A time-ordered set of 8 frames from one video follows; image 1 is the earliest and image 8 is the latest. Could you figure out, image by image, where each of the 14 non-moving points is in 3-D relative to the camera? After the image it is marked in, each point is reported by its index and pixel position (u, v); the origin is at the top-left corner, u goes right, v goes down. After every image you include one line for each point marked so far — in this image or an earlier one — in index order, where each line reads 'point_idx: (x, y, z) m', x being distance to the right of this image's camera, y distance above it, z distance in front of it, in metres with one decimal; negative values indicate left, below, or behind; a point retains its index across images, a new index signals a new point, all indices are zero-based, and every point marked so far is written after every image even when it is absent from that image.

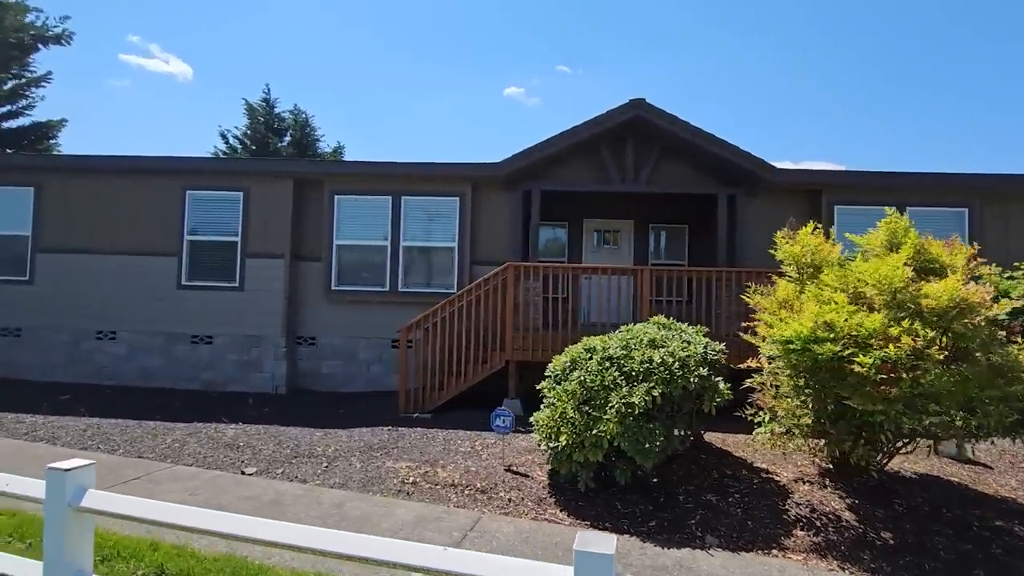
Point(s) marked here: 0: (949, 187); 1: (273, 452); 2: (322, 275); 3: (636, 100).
0: (+8.1, +1.9, +9.6) m
1: (-3.0, -2.1, +6.7) m
2: (-3.8, +0.2, +10.4) m
3: (+2.3, +3.4, +9.5) m
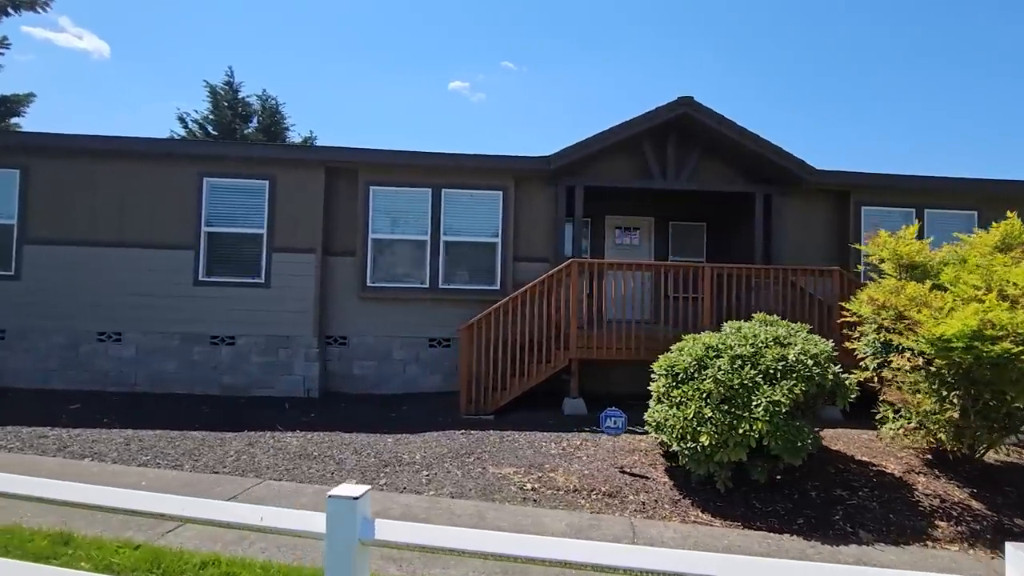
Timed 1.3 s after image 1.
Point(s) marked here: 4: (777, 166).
0: (+9.0, +1.9, +10.3) m
1: (-1.8, -2.1, +6.2) m
2: (-2.9, +0.3, +9.8) m
3: (+3.2, +3.5, +9.6) m
4: (+5.2, +2.3, +9.9) m
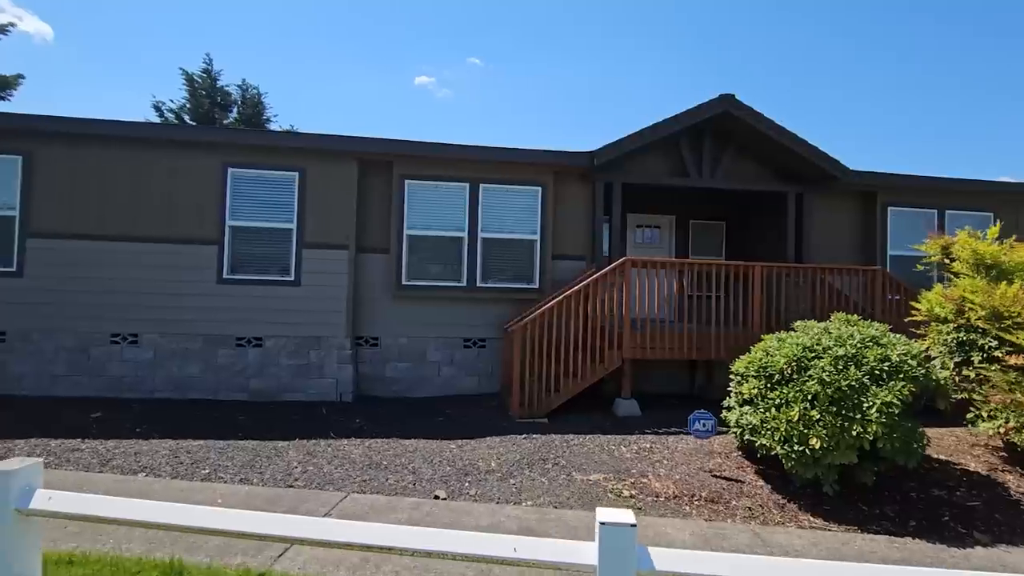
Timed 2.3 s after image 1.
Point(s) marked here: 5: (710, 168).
0: (+9.7, +2.0, +10.7) m
1: (-0.8, -2.1, +5.9) m
2: (-2.2, +0.3, +9.4) m
3: (+3.9, +3.5, +9.5) m
4: (+5.9, +2.3, +10.0) m
5: (+3.9, +2.4, +10.2) m
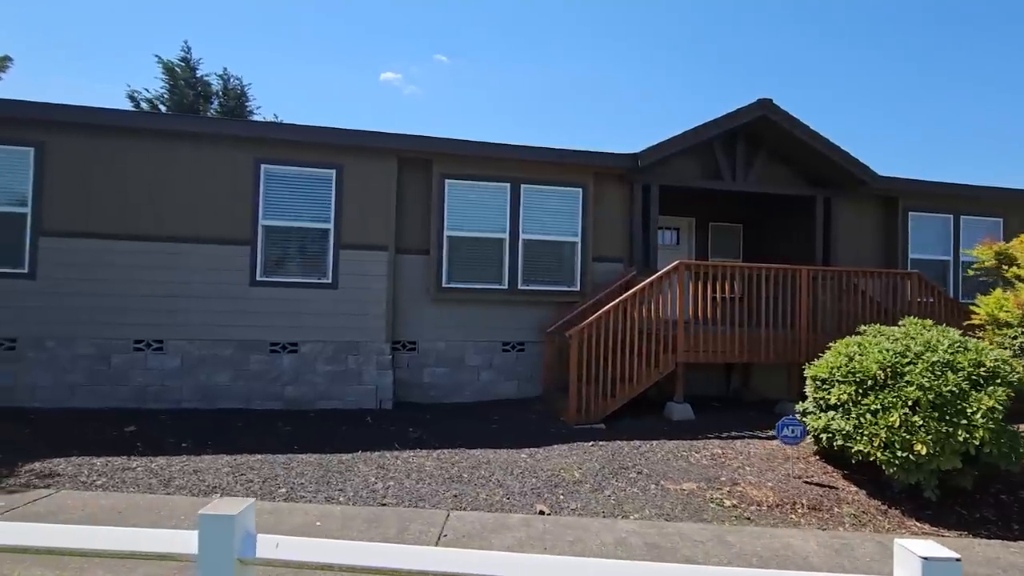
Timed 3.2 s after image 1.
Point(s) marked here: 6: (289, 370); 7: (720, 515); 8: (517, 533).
0: (+10.3, +1.9, +11.1) m
1: (+0.1, -2.1, +5.6) m
2: (-1.4, +0.3, +9.0) m
3: (+4.7, +3.5, +9.6) m
4: (+6.6, +2.3, +10.2) m
5: (+4.6, +2.3, +10.3) m
6: (-3.6, -1.3, +8.4) m
7: (+2.0, -2.2, +5.0) m
8: (+0.1, -2.1, +4.5) m
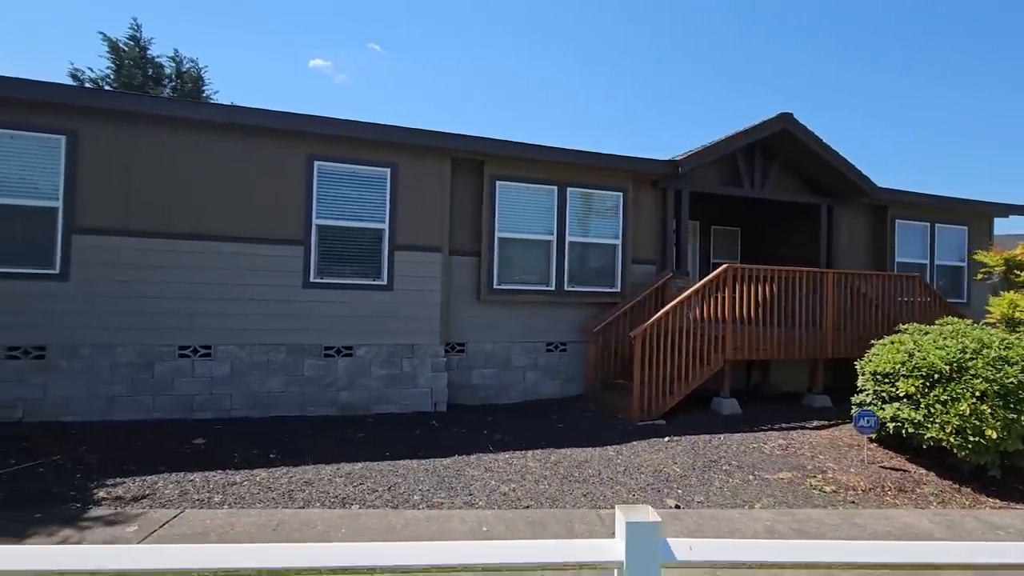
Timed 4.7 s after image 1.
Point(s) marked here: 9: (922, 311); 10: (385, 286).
0: (+10.9, +1.9, +12.5) m
1: (+1.4, -2.2, +5.9) m
2: (-0.6, +0.3, +9.0) m
3: (+5.4, +3.4, +10.3) m
4: (+7.3, +2.3, +11.2) m
5: (+5.3, +2.3, +11.0) m
6: (-2.6, -1.4, +8.1) m
7: (+3.4, -2.3, +5.5) m
8: (+1.5, -2.2, +4.7) m
9: (+8.0, -0.5, +10.1) m
10: (-2.1, 0.0, +8.3) m
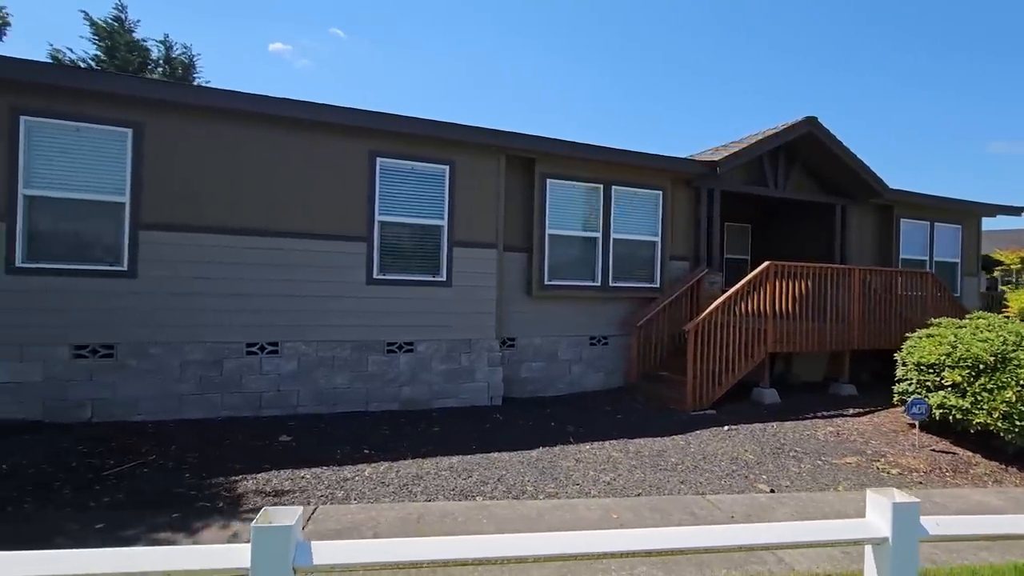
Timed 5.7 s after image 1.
0: (+11.5, +2.0, +13.4) m
1: (+2.5, -2.2, +6.2) m
2: (+0.3, +0.4, +9.2) m
3: (+6.2, +3.5, +10.8) m
4: (+8.0, +2.4, +11.8) m
5: (+6.0, +2.4, +11.5) m
6: (-1.7, -1.3, +8.2) m
7: (+4.5, -2.2, +6.0) m
8: (+2.6, -2.2, +5.1) m
9: (+8.8, -0.4, +10.8) m
10: (-1.1, +0.1, +8.4) m
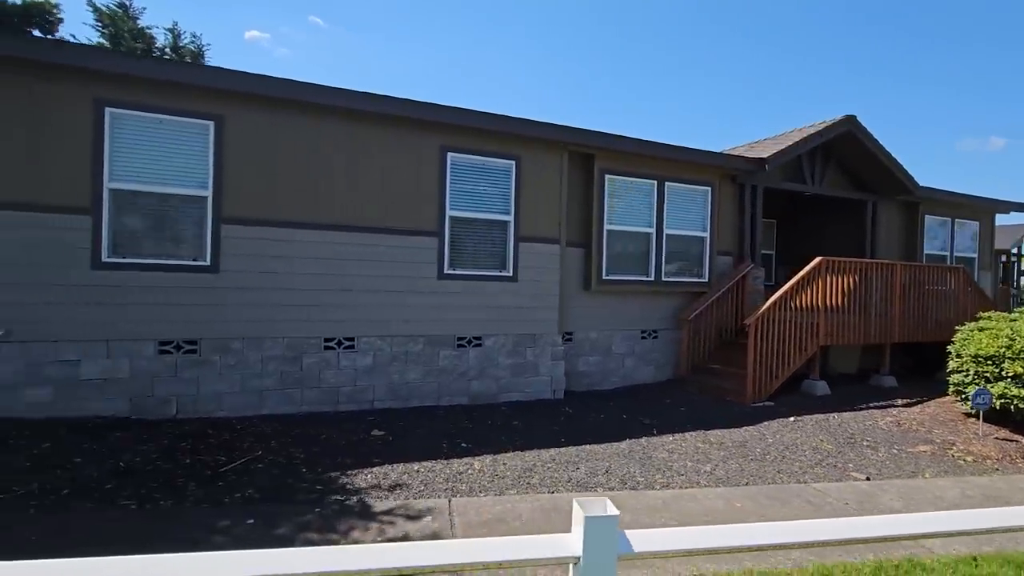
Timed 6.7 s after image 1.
0: (+12.4, +2.2, +13.8) m
1: (+3.7, -2.1, +6.5) m
2: (+1.4, +0.4, +9.3) m
3: (+7.2, +3.7, +11.1) m
4: (+9.0, +2.5, +12.2) m
5: (+7.0, +2.5, +11.8) m
6: (-0.6, -1.2, +8.3) m
7: (+5.6, -2.2, +6.3) m
8: (+3.8, -2.1, +5.3) m
9: (+9.8, -0.3, +11.2) m
10: (0.0, +0.2, +8.5) m
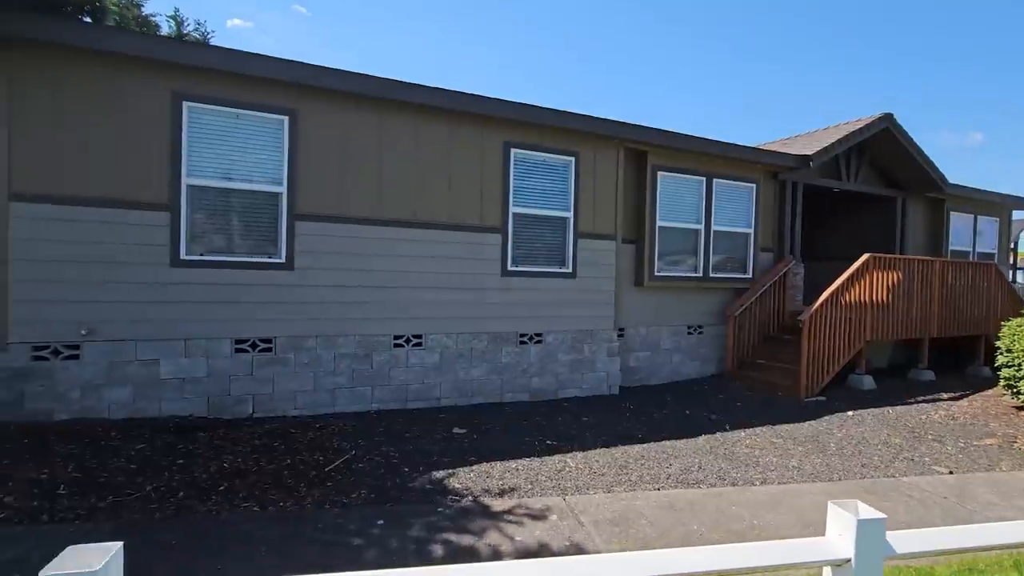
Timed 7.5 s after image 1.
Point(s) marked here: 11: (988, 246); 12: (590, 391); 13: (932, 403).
0: (+13.3, +2.3, +14.1) m
1: (+4.7, -2.1, +6.6) m
2: (+2.3, +0.5, +9.4) m
3: (+8.1, +3.7, +11.2) m
4: (+9.8, +2.6, +12.4) m
5: (+7.9, +2.6, +11.9) m
6: (+0.4, -1.2, +8.3) m
7: (+6.7, -2.2, +6.4) m
8: (+4.9, -2.1, +5.4) m
9: (+10.7, -0.2, +11.5) m
10: (+0.9, +0.2, +8.5) m
11: (+13.4, +1.2, +14.6) m
12: (+1.3, -1.7, +8.7) m
13: (+7.0, -1.9, +8.7) m
